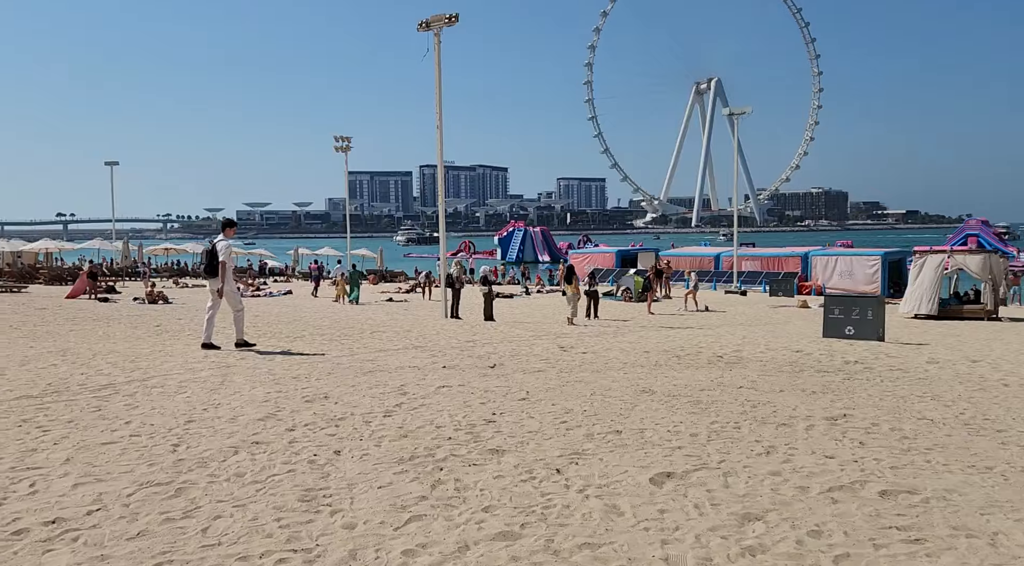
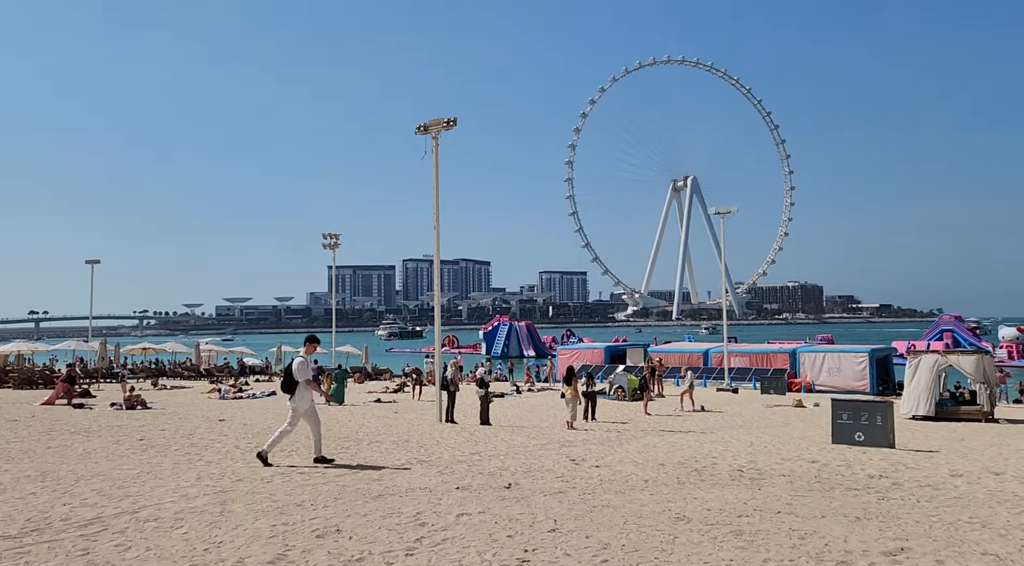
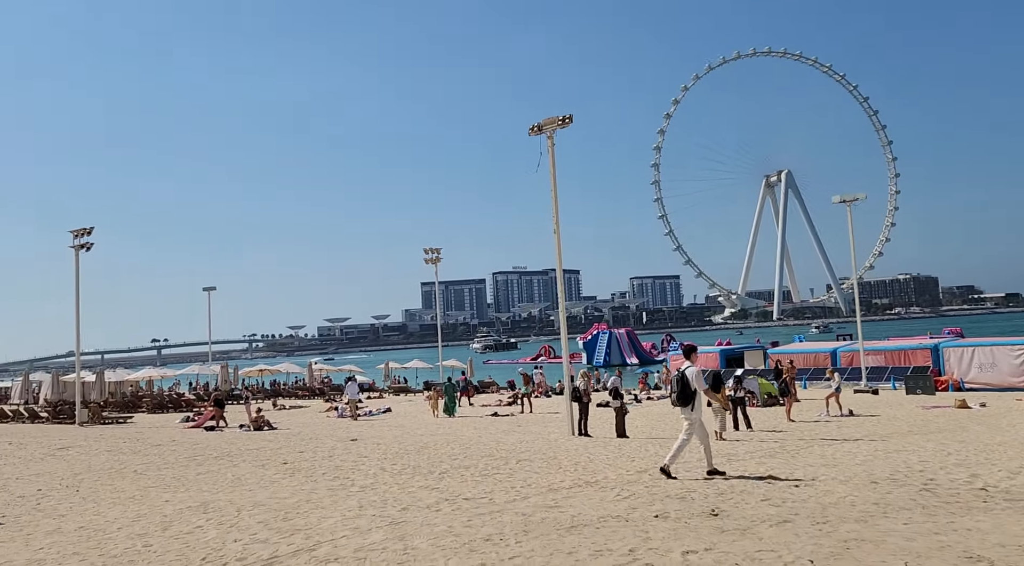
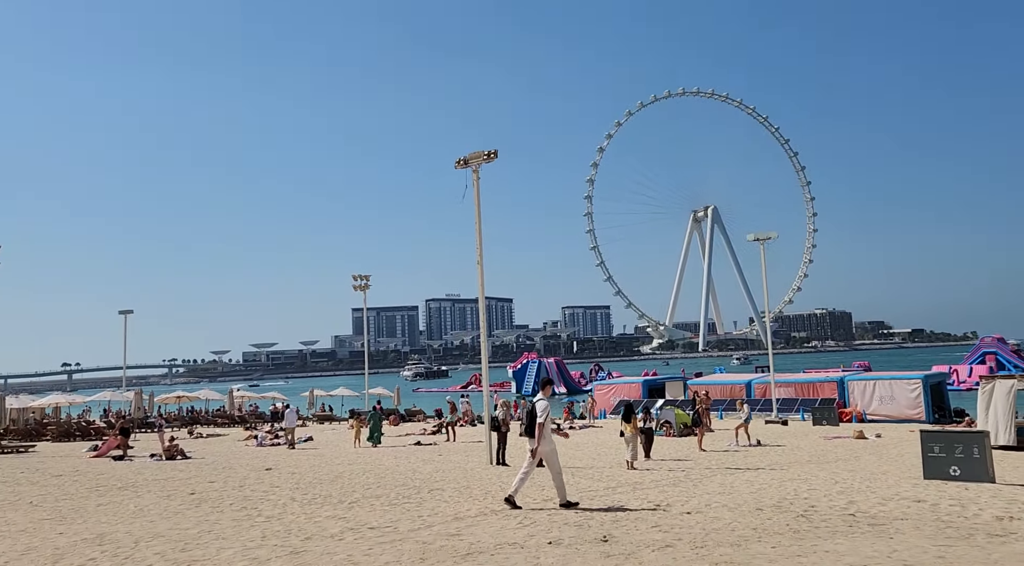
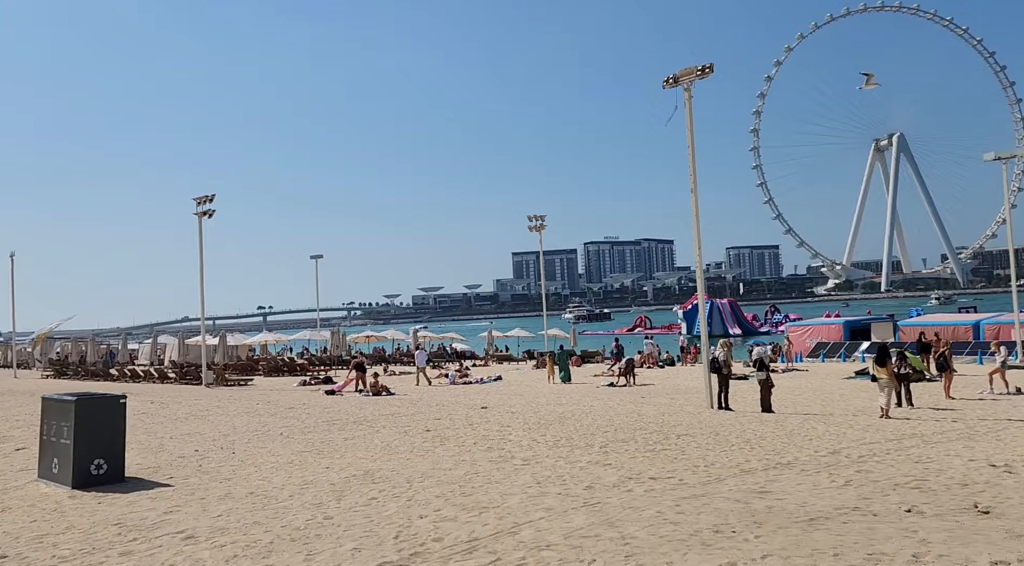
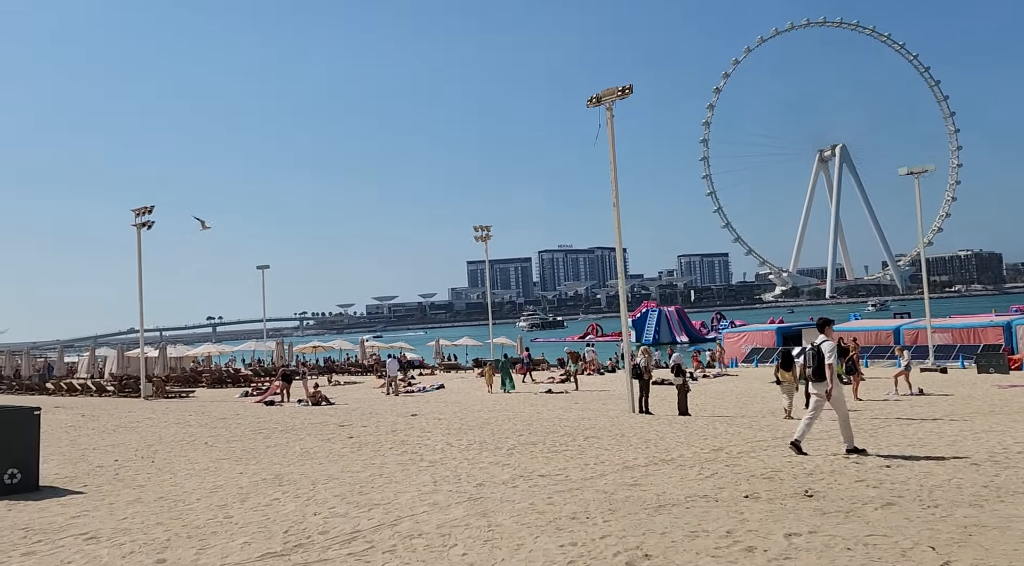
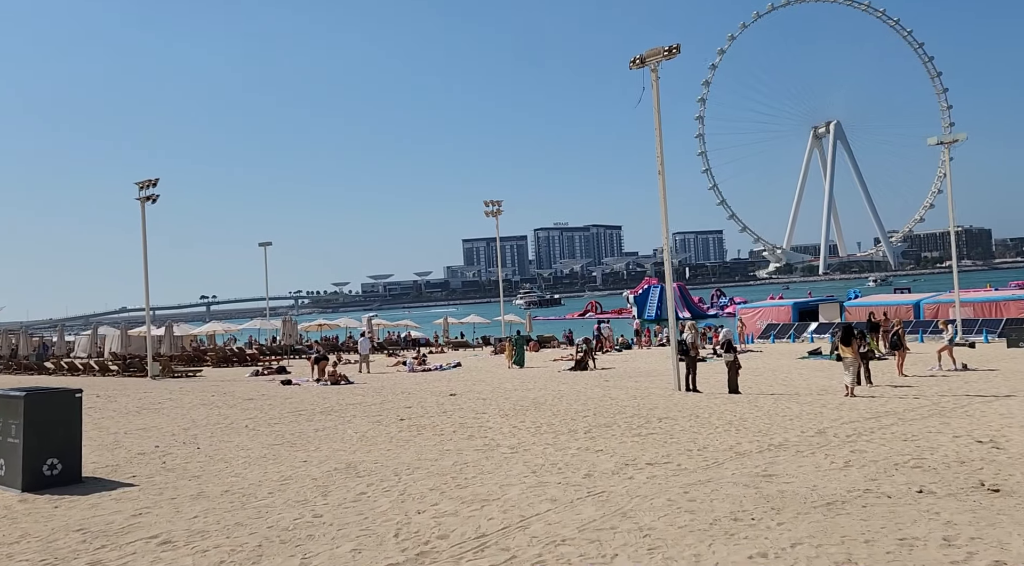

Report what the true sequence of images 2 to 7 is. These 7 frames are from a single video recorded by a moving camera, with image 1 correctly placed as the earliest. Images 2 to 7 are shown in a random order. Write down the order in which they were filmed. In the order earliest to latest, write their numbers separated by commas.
2, 4, 3, 6, 5, 7
